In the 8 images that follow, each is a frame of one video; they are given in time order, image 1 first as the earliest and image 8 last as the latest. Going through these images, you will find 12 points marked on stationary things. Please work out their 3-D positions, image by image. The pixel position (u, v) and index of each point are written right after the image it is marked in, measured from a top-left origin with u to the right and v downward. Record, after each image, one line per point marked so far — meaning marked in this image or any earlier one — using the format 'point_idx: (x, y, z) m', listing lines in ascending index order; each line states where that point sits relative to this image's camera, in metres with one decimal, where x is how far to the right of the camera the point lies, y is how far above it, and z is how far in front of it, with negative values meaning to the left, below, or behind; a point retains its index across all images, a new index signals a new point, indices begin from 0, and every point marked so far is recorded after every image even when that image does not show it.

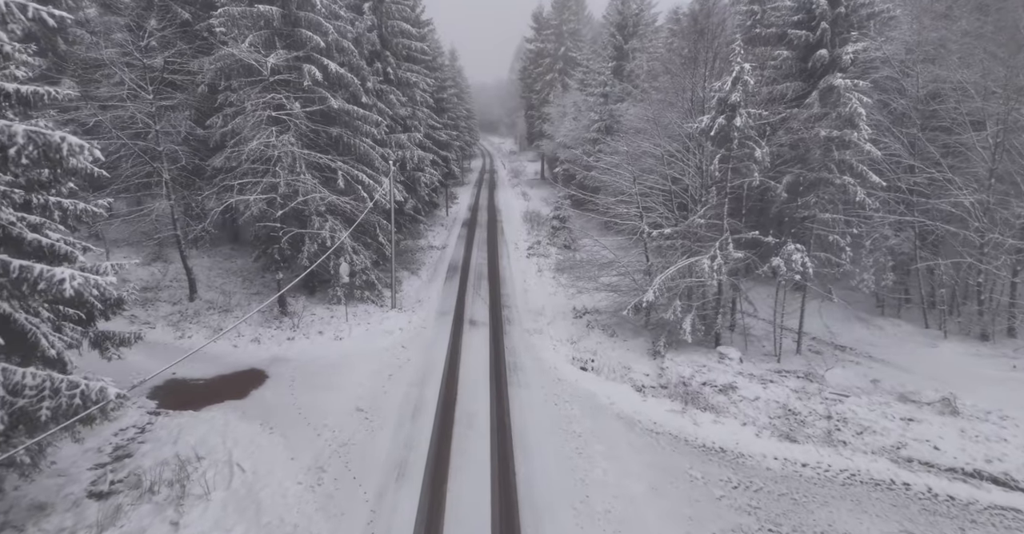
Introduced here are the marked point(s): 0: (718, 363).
0: (+5.5, -2.6, +16.1) m
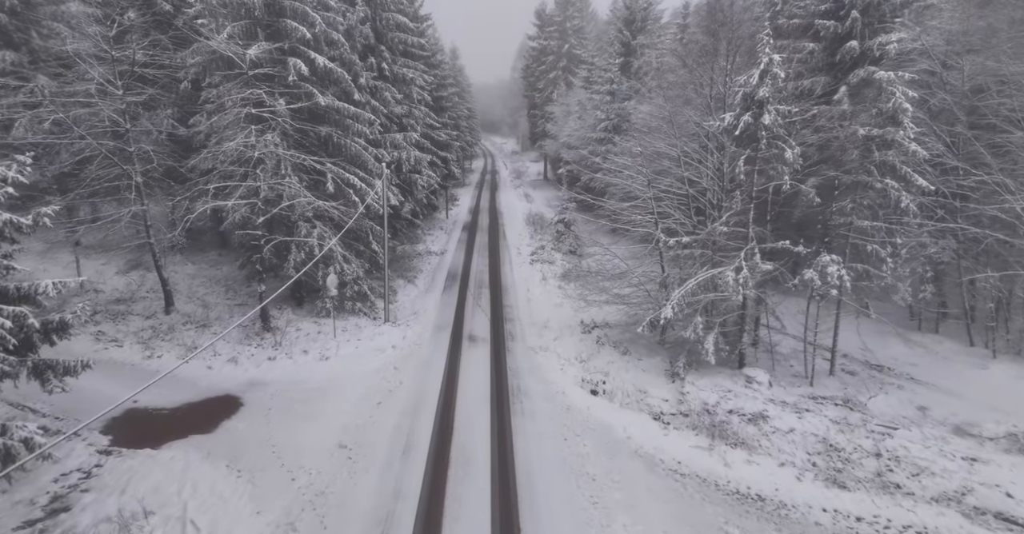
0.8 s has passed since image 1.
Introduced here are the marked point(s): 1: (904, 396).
0: (+5.6, -2.9, +14.5) m
1: (+9.2, -3.0, +14.1) m
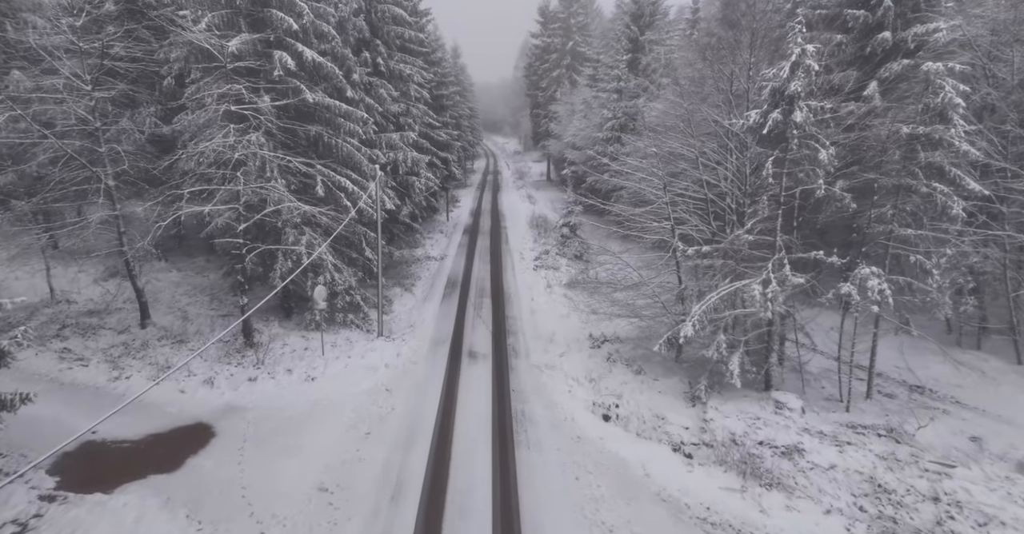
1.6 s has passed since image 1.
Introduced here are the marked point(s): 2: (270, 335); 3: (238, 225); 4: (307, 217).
0: (+5.7, -3.2, +13.0) m
1: (+9.3, -3.3, +12.7) m
2: (-7.0, -2.0, +17.3) m
3: (-7.3, +1.1, +15.9) m
4: (-5.8, +1.4, +16.9) m
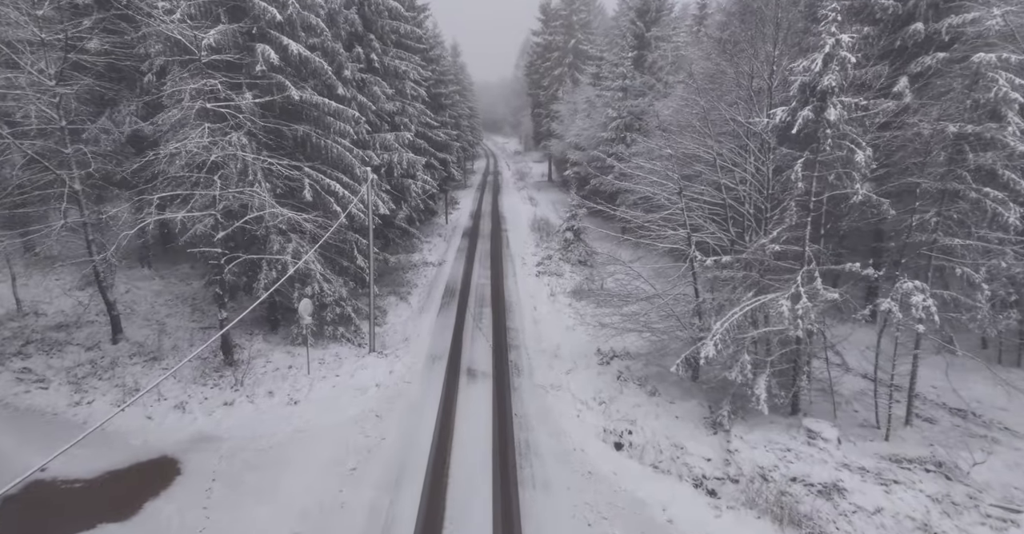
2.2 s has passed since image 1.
0: (+5.8, -3.5, +11.7) m
1: (+9.4, -3.6, +11.3) m
2: (-6.9, -2.2, +16.0) m
3: (-7.2, +0.8, +14.6) m
4: (-5.7, +1.1, +15.6) m
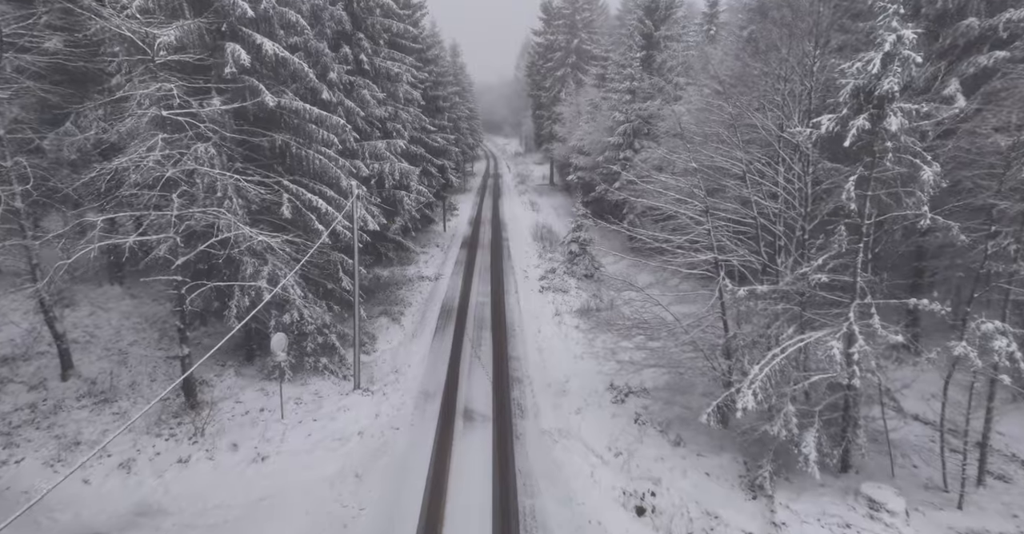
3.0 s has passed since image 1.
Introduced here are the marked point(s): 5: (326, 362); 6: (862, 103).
0: (+5.8, -4.1, +9.8) m
1: (+9.4, -4.2, +9.4) m
2: (-6.9, -2.9, +14.1) m
3: (-7.2, +0.2, +12.7) m
4: (-5.7, +0.5, +13.7) m
5: (-5.0, -2.6, +16.2) m
6: (+6.5, +3.0, +11.1) m
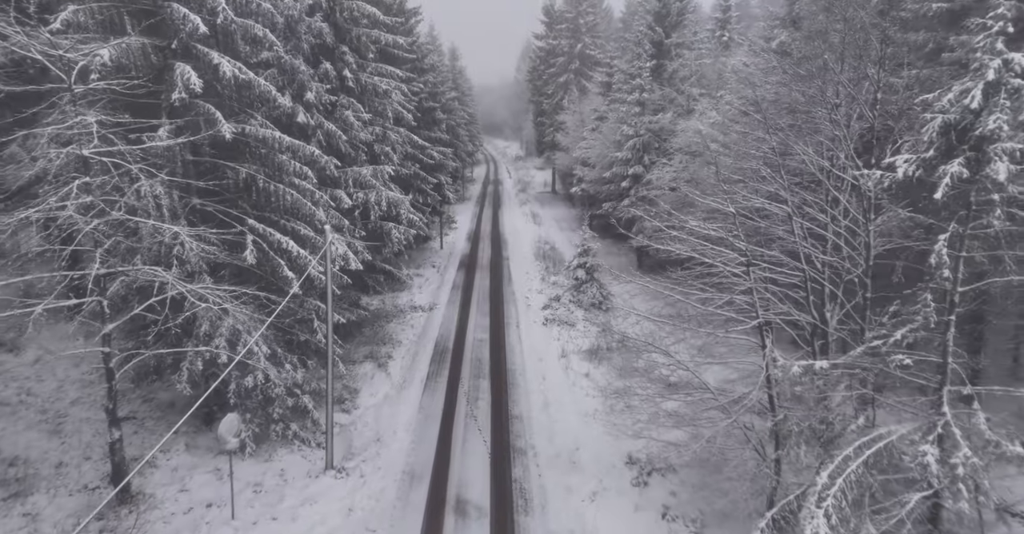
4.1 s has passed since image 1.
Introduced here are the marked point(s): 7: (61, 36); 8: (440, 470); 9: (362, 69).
0: (+5.9, -5.3, +7.5) m
1: (+9.5, -5.4, +7.1) m
2: (-6.8, -4.1, +11.9) m
3: (-7.1, -1.0, +10.5) m
4: (-5.6, -0.7, +11.4) m
5: (-5.0, -3.8, +13.9) m
6: (+6.5, +1.9, +8.8) m
7: (-7.9, +4.0, +10.3) m
8: (-1.6, -4.3, +12.8) m
9: (-4.9, +6.6, +19.7) m
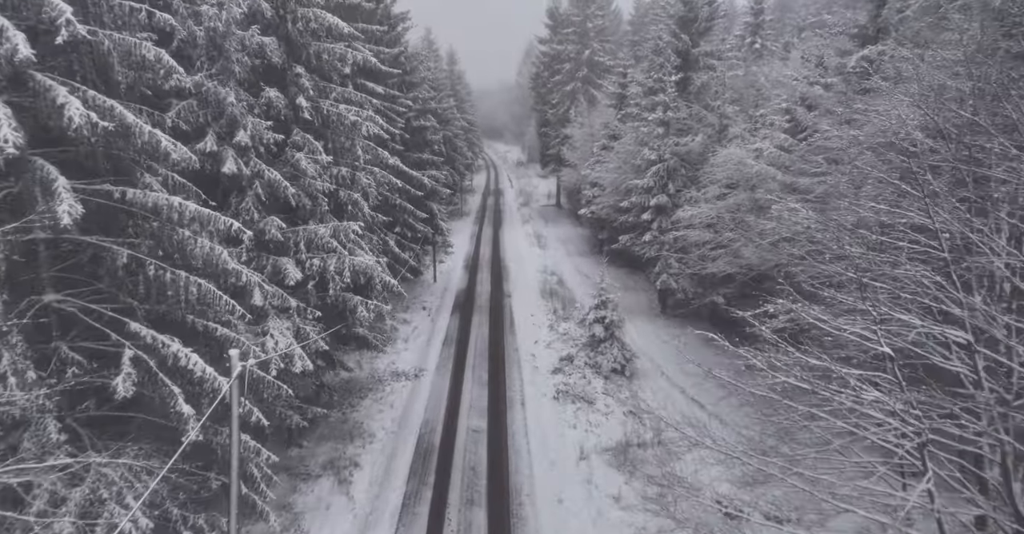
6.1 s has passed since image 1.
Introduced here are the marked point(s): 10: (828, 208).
0: (+5.9, -7.3, +3.0) m
1: (+9.6, -7.4, +2.6) m
2: (-6.8, -6.1, +7.4) m
3: (-7.0, -3.0, +6.0) m
4: (-5.5, -2.8, +6.9) m
5: (-4.9, -5.8, +9.4) m
6: (+6.6, -0.1, +4.4) m
7: (-7.8, +2.0, +5.9) m
8: (-1.5, -6.4, +8.3) m
9: (-4.8, +4.5, +15.2) m
10: (+7.7, +1.4, +14.7) m
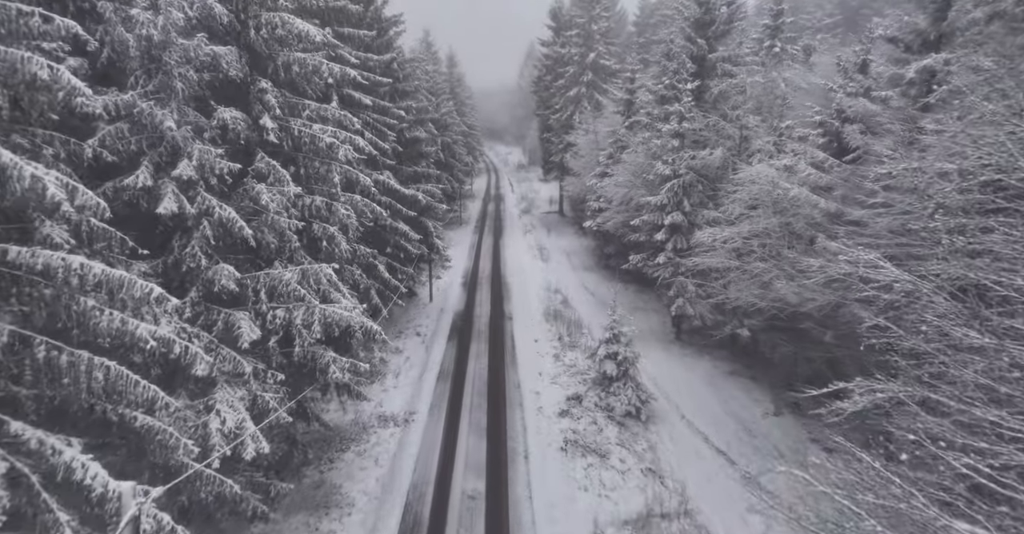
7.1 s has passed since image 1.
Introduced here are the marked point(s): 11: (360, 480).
0: (+6.0, -8.3, +0.7) m
1: (+9.6, -8.4, +0.3) m
2: (-6.7, -7.1, +5.1) m
3: (-7.0, -4.0, +3.8) m
4: (-5.5, -3.8, +4.7) m
5: (-4.8, -6.8, +7.2) m
6: (+6.6, -1.1, +2.1) m
7: (-7.8, +1.0, +3.7) m
8: (-1.4, -7.4, +6.0) m
9: (-4.8, +3.5, +13.0) m
10: (+7.8, +0.4, +12.4) m
11: (-3.9, -5.5, +15.4) m
